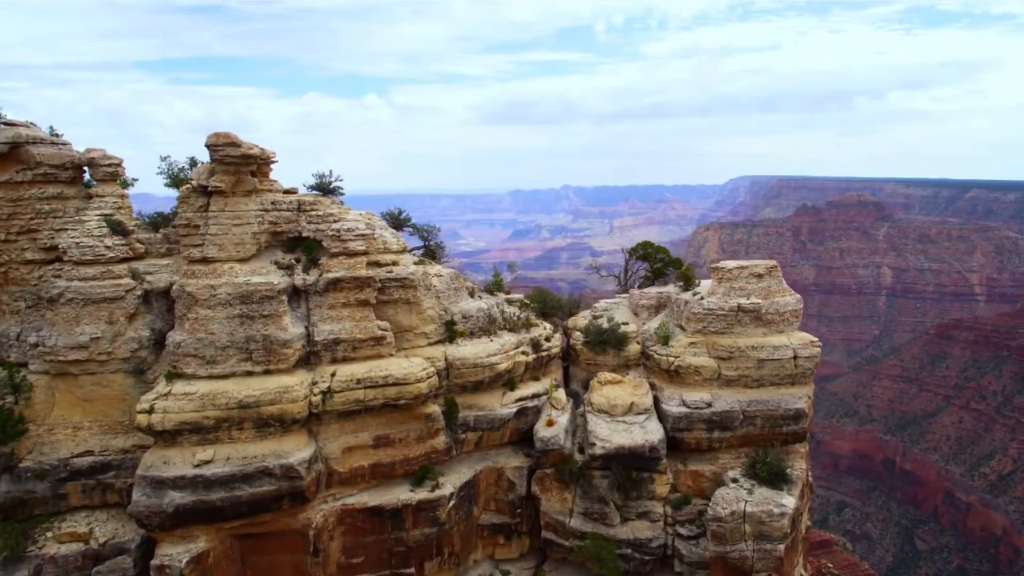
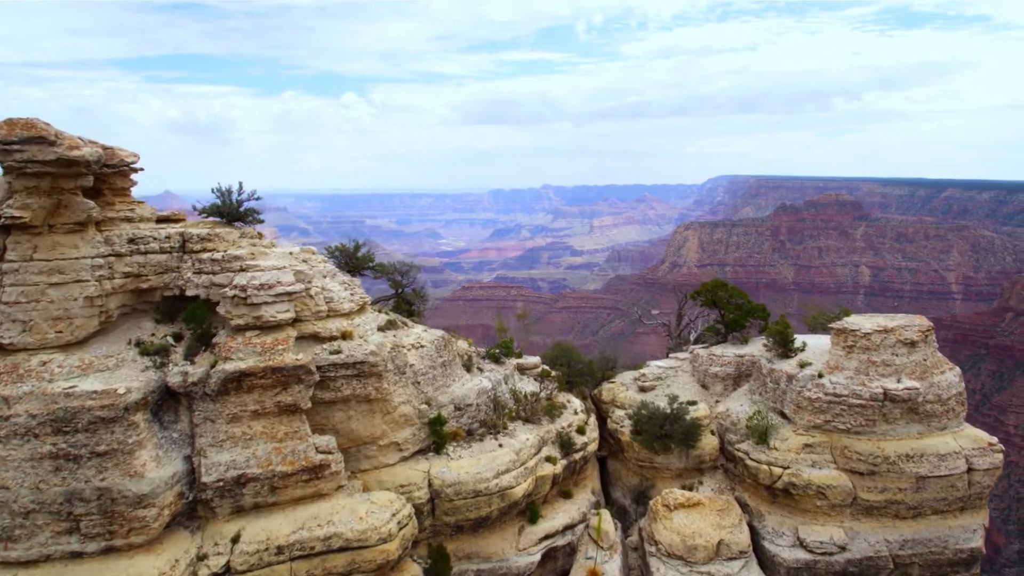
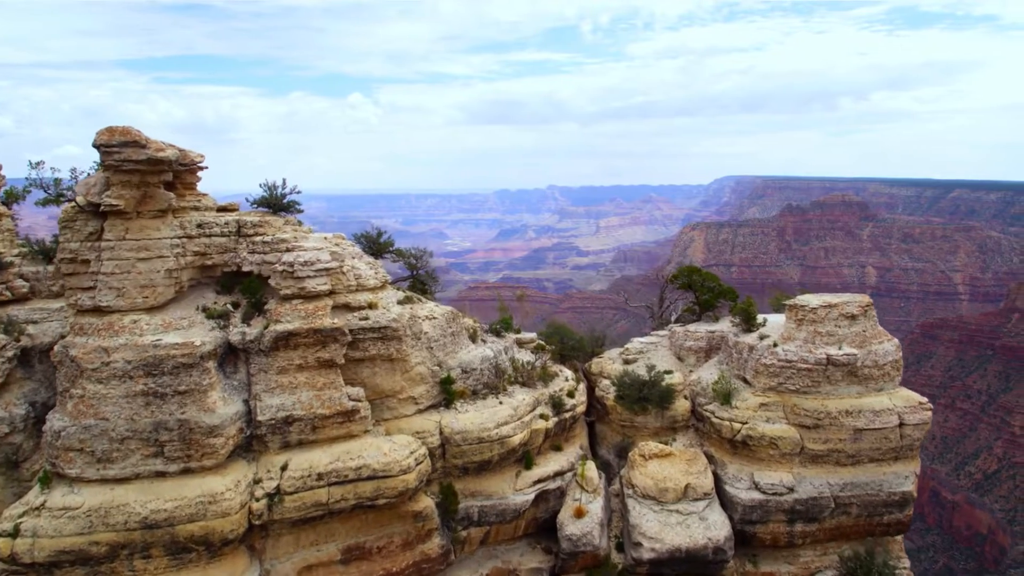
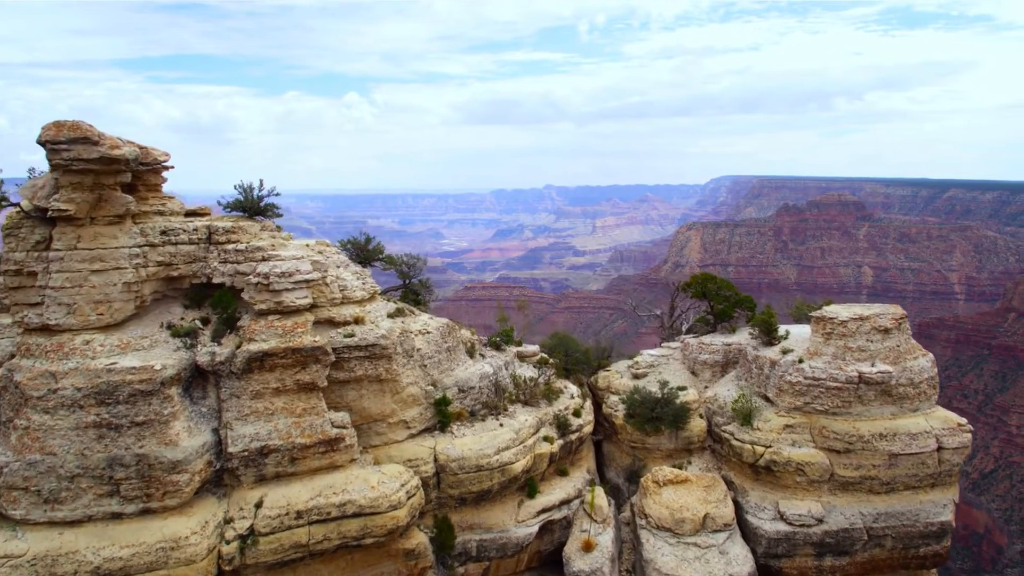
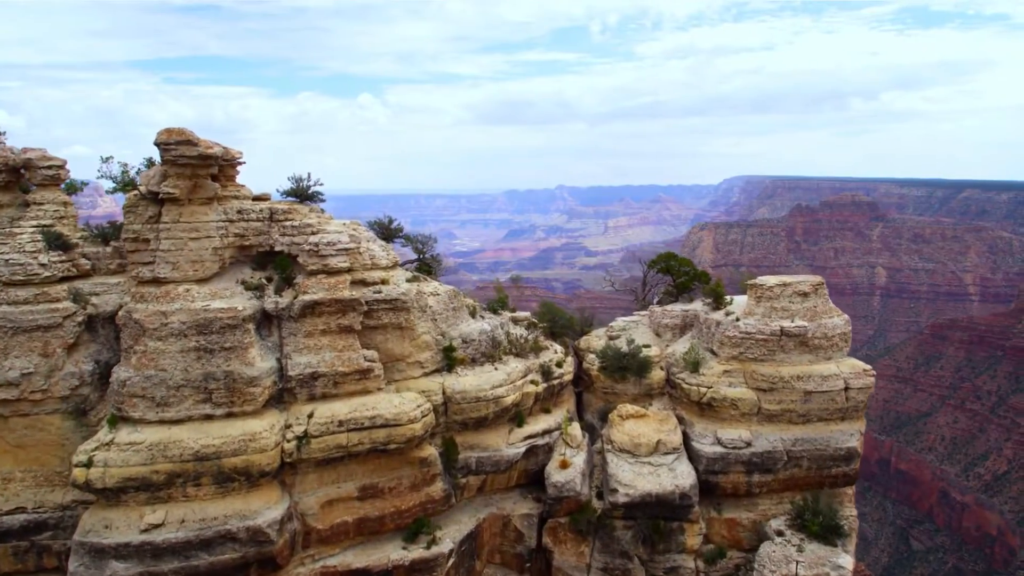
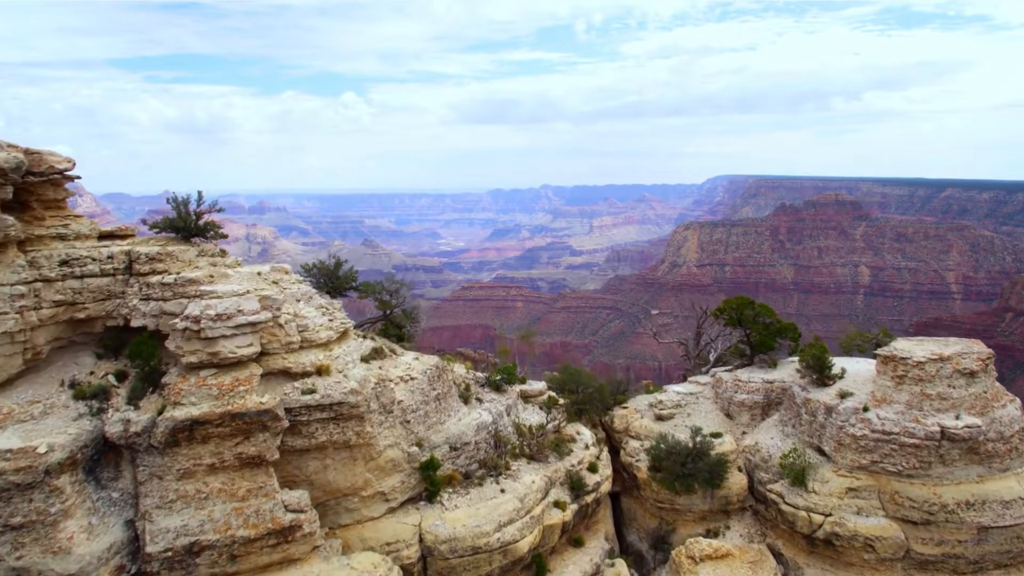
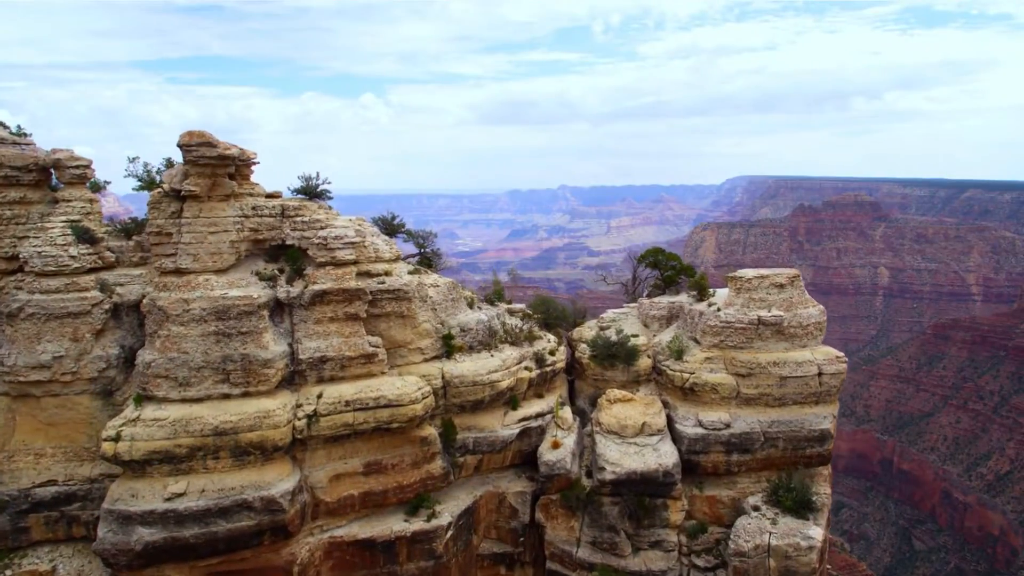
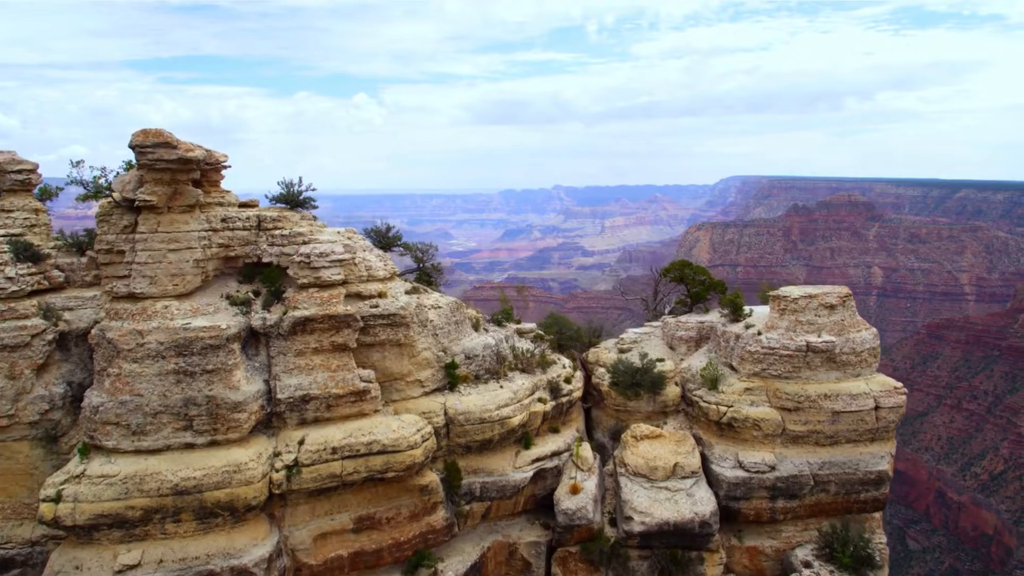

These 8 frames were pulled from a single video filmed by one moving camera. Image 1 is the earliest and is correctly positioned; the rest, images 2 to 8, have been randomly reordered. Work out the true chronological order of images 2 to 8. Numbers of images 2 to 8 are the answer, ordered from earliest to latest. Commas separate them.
7, 5, 8, 3, 4, 2, 6
